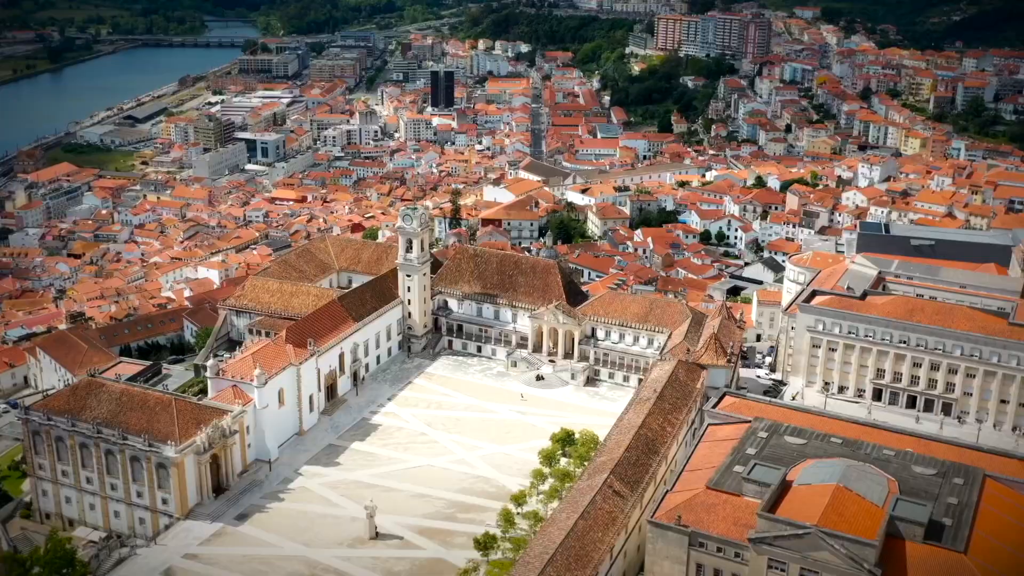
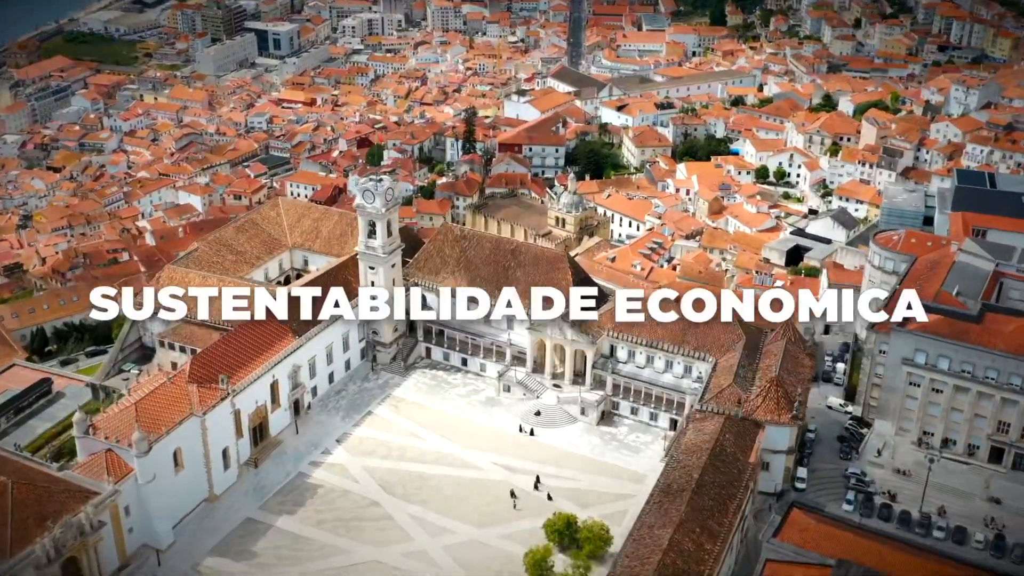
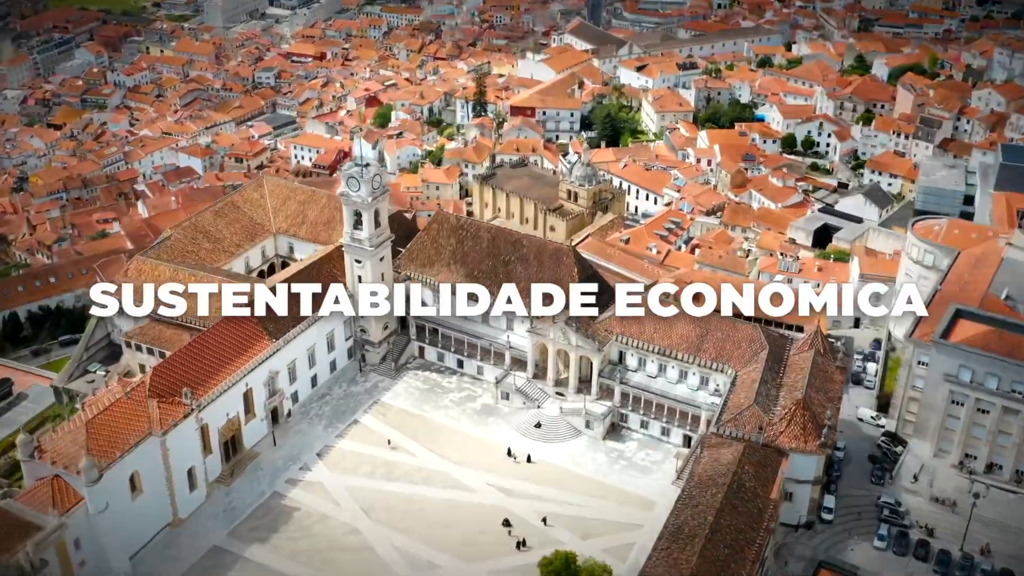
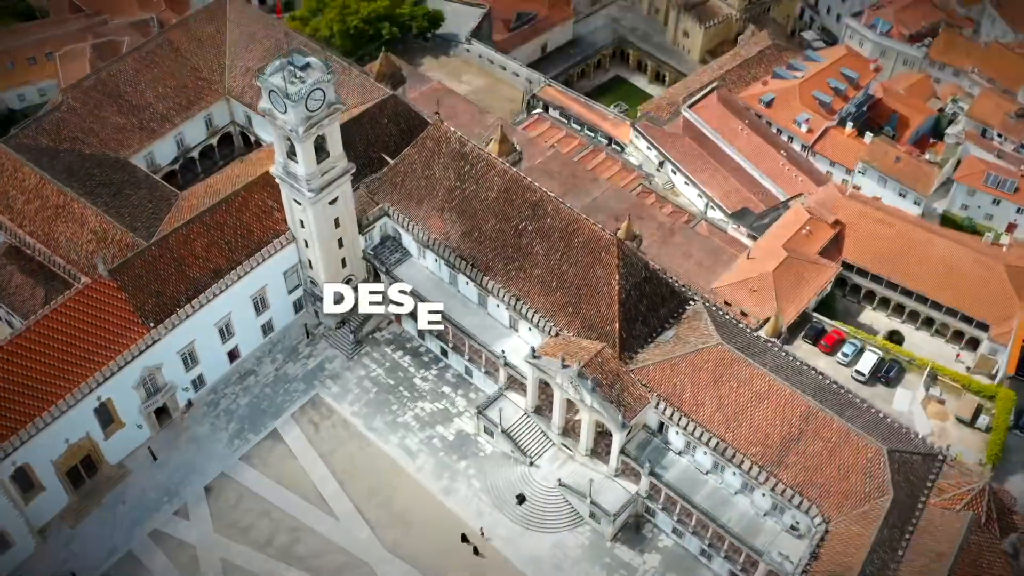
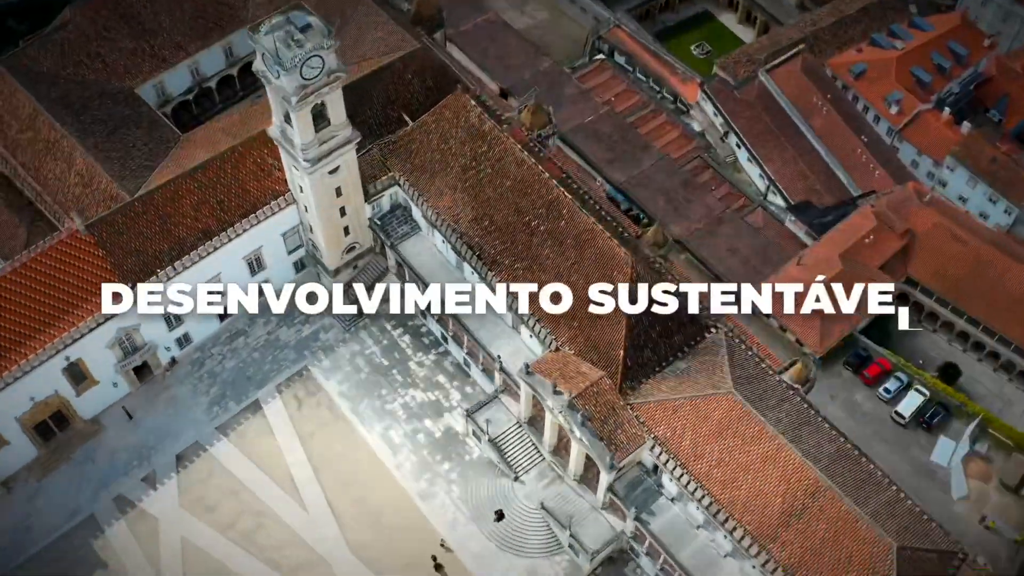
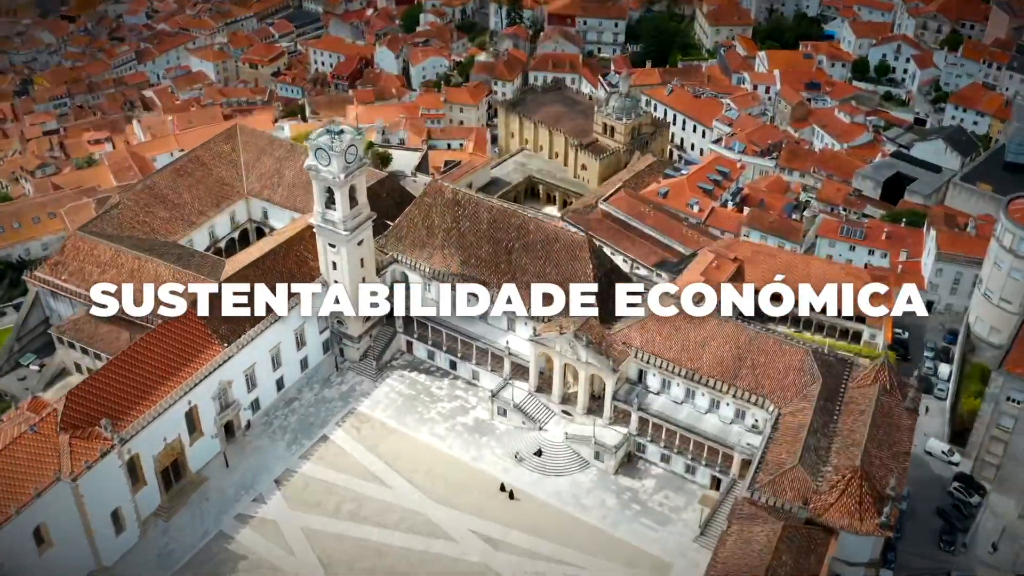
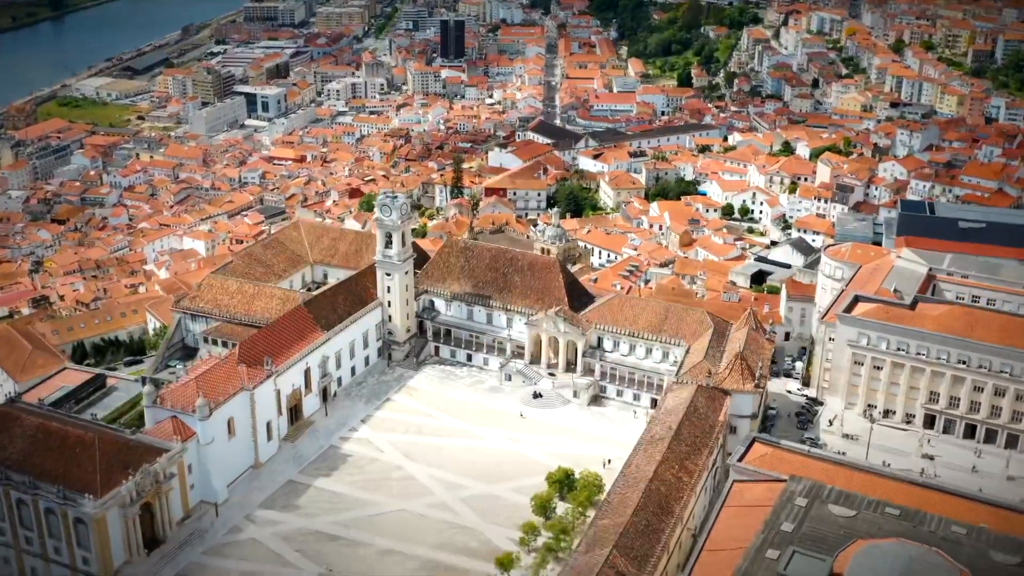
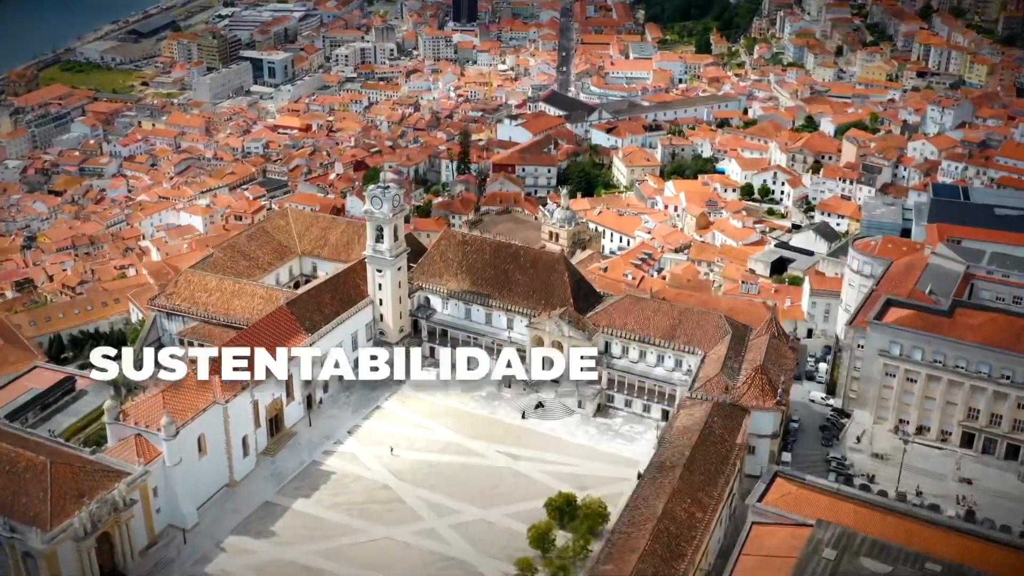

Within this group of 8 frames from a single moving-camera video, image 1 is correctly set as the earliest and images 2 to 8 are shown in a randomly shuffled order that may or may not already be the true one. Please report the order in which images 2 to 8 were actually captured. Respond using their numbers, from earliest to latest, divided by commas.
7, 8, 2, 3, 6, 4, 5
